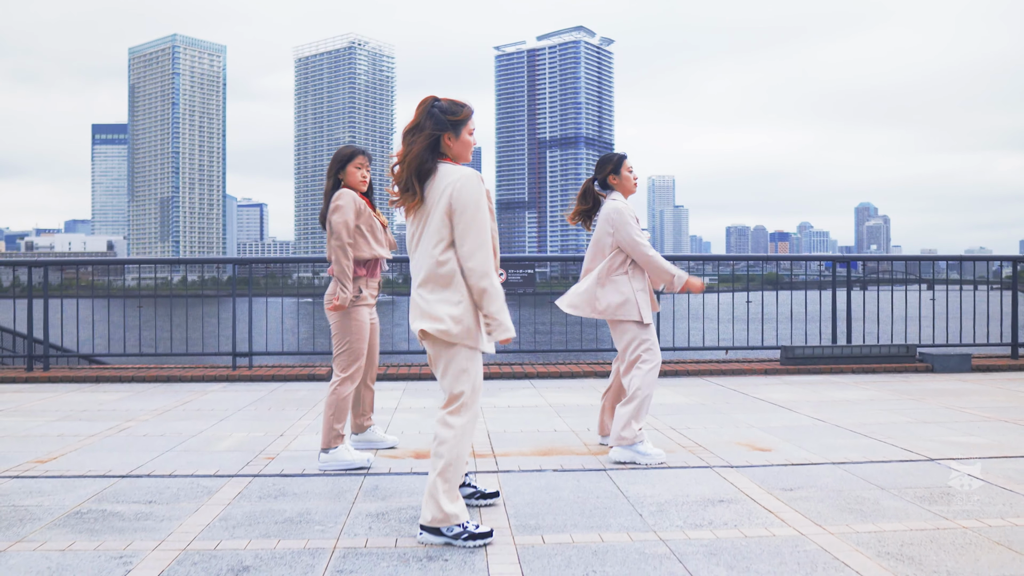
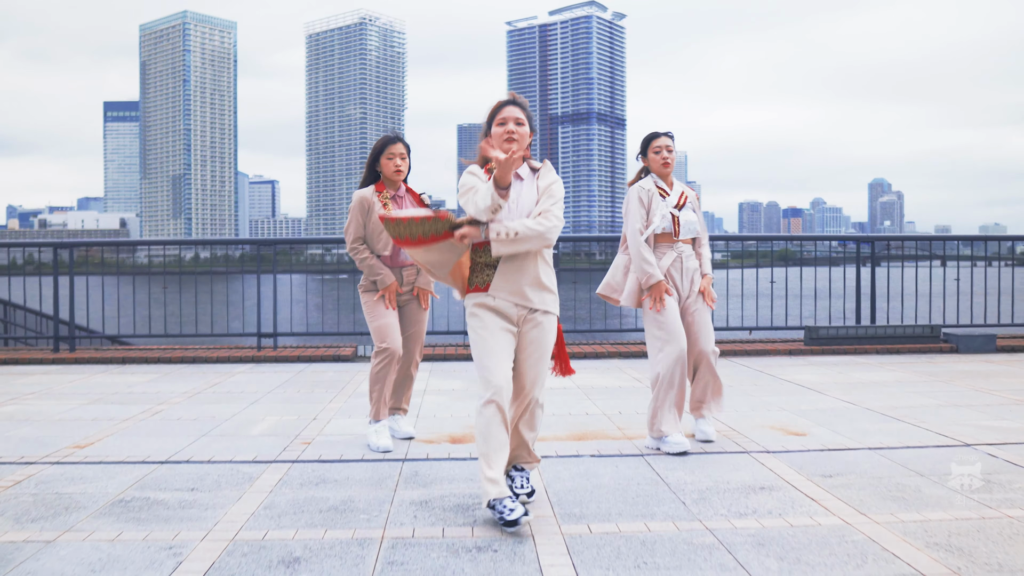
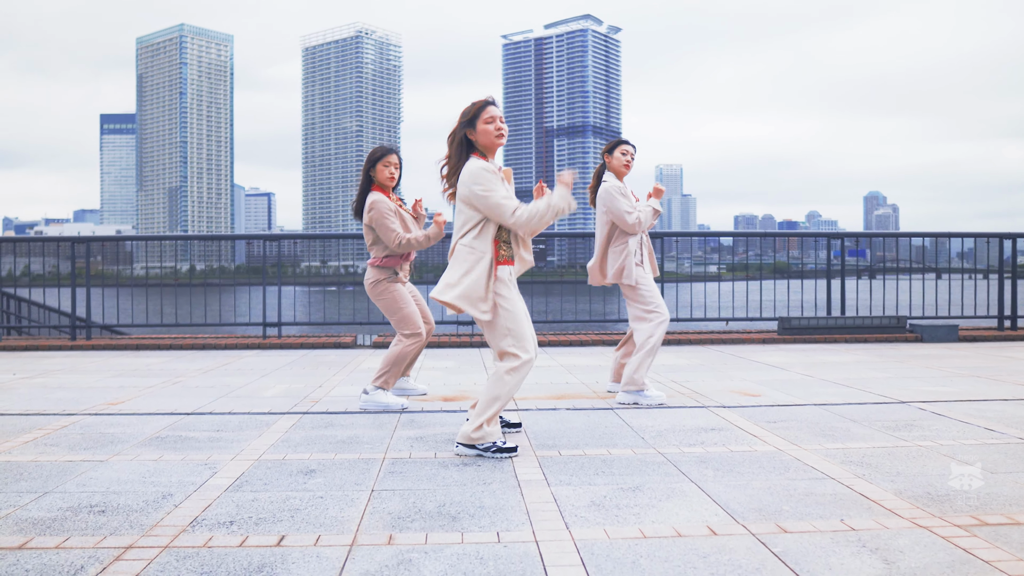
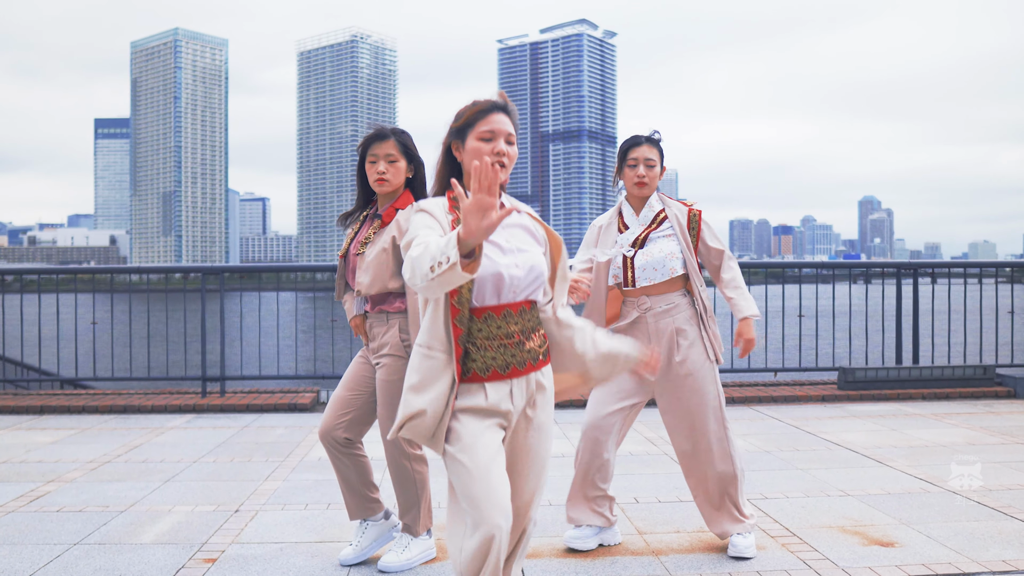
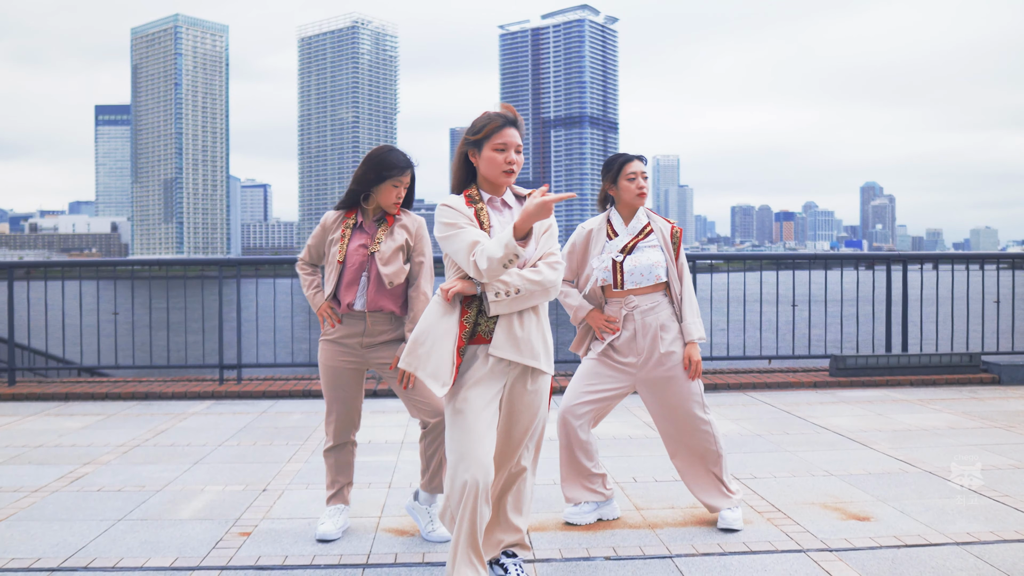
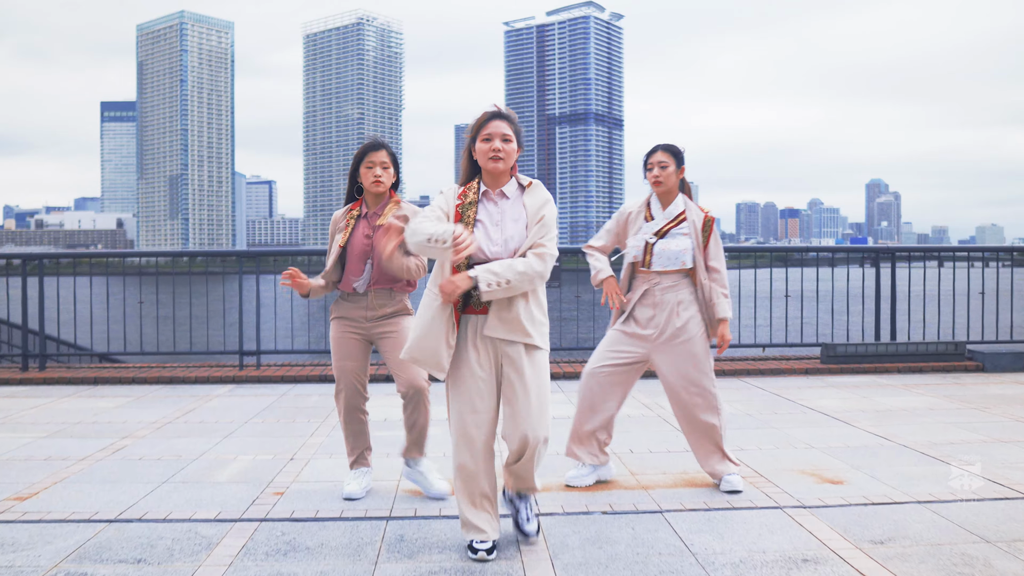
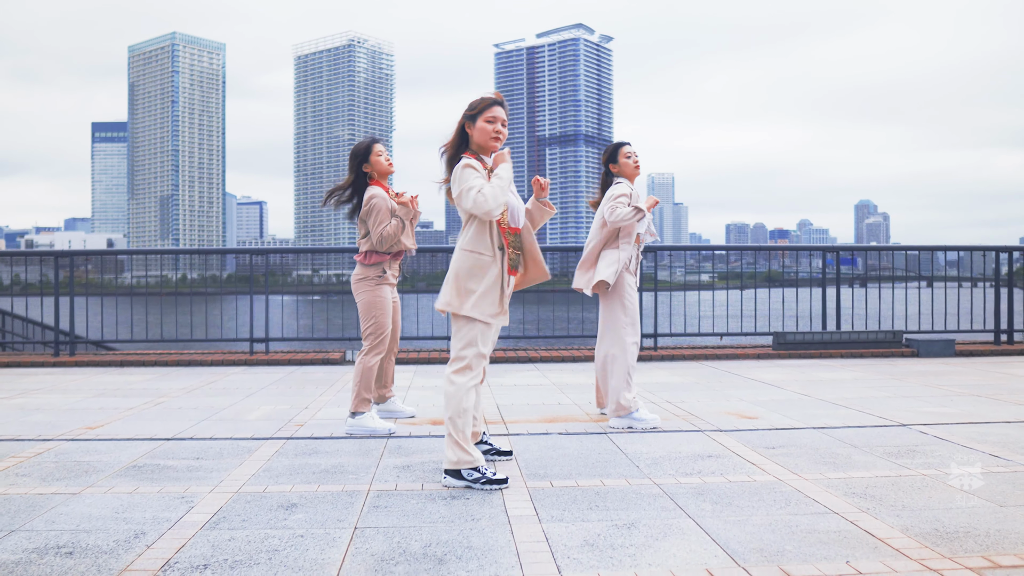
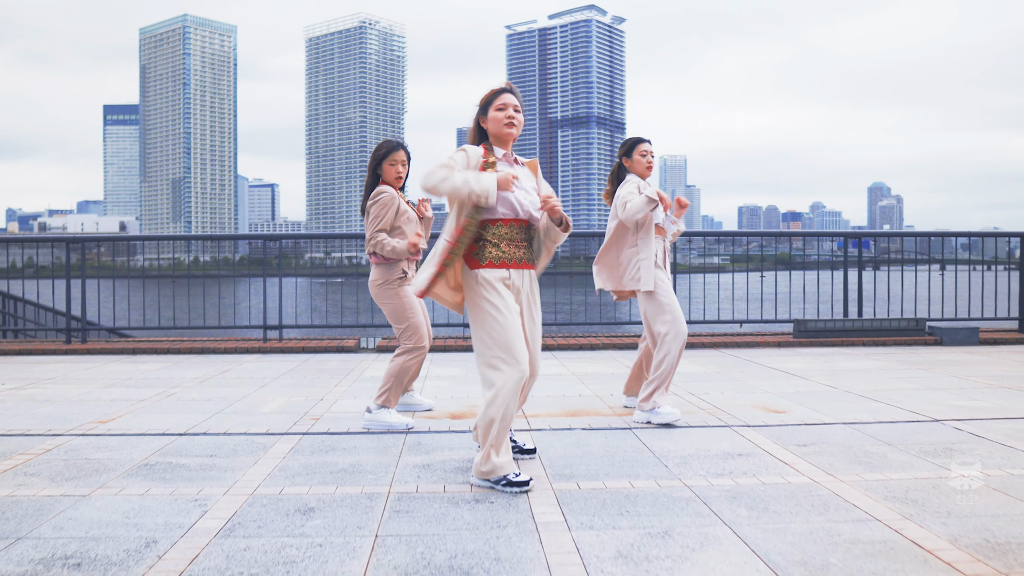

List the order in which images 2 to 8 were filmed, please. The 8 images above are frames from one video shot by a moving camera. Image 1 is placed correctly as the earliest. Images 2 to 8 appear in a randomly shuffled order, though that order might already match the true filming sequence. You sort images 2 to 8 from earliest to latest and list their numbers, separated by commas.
7, 3, 8, 2, 6, 5, 4
